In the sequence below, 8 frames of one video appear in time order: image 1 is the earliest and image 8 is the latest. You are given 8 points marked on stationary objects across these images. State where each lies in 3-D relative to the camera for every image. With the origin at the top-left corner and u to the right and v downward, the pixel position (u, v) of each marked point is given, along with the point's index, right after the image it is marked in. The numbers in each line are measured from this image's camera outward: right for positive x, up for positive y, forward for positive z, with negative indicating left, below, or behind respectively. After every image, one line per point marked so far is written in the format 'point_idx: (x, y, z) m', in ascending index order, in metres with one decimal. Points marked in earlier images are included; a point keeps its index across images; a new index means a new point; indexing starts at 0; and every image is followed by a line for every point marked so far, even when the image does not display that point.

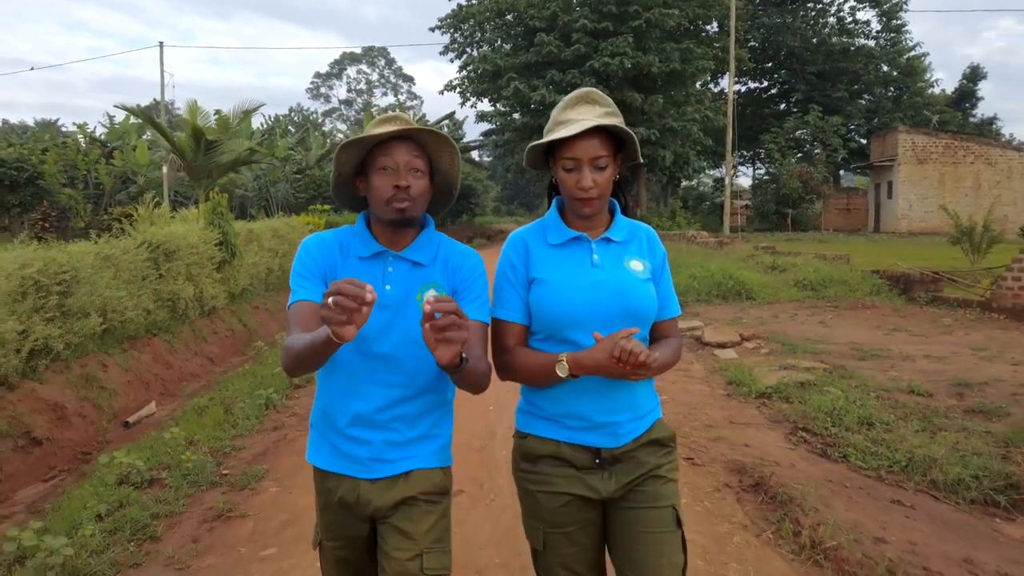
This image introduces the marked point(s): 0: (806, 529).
0: (+1.3, -1.1, +3.4) m
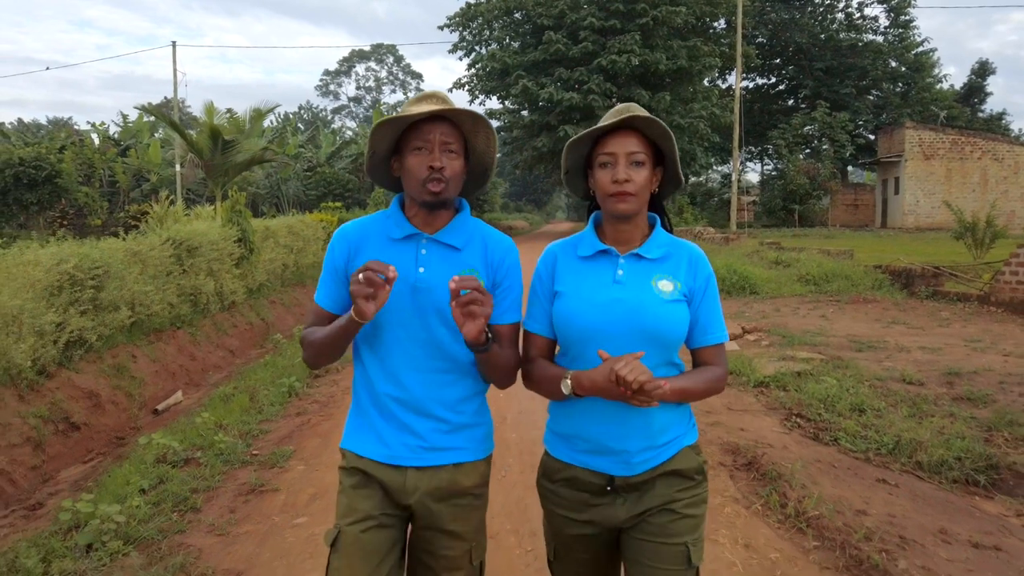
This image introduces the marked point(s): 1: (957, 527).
0: (+1.4, -1.0, +3.7) m
1: (+2.3, -1.2, +3.9) m
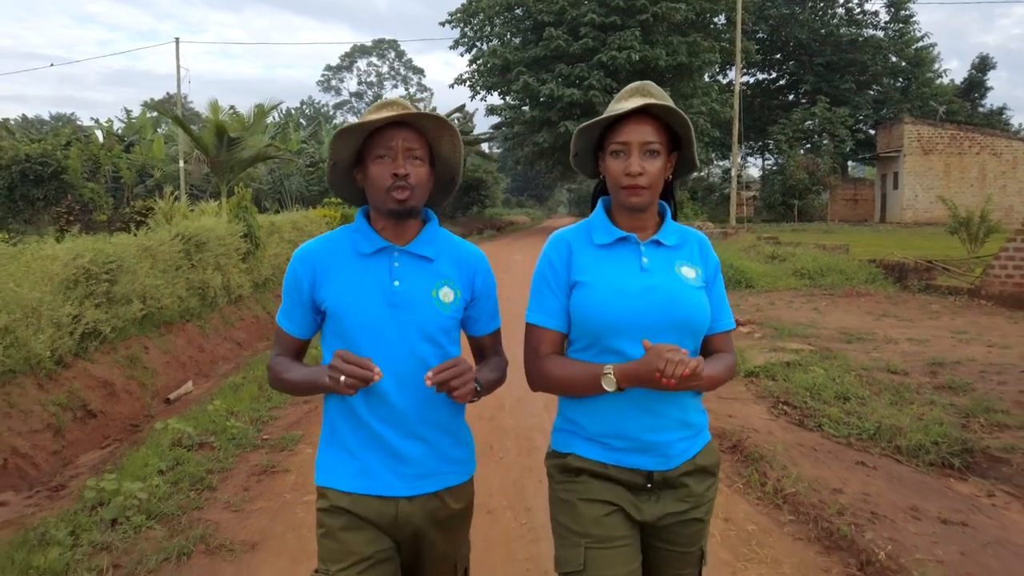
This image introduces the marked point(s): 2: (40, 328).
0: (+1.3, -1.0, +4.0) m
1: (+2.3, -1.2, +4.2) m
2: (-3.5, -0.3, +5.7) m
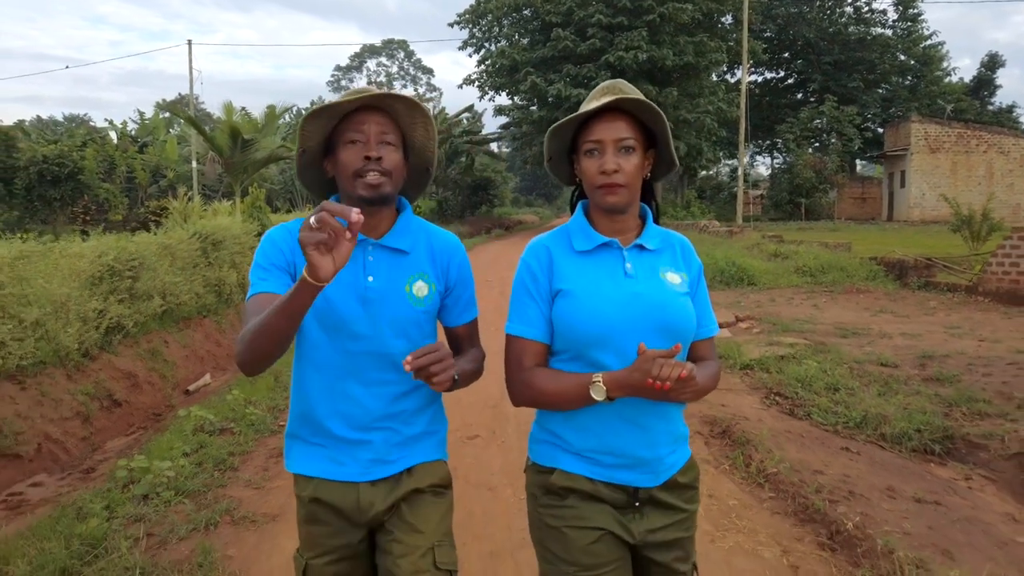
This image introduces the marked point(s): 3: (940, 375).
0: (+1.3, -1.0, +4.2) m
1: (+2.3, -1.1, +4.4) m
2: (-3.5, -0.3, +6.0) m
3: (+3.6, -0.7, +6.4) m
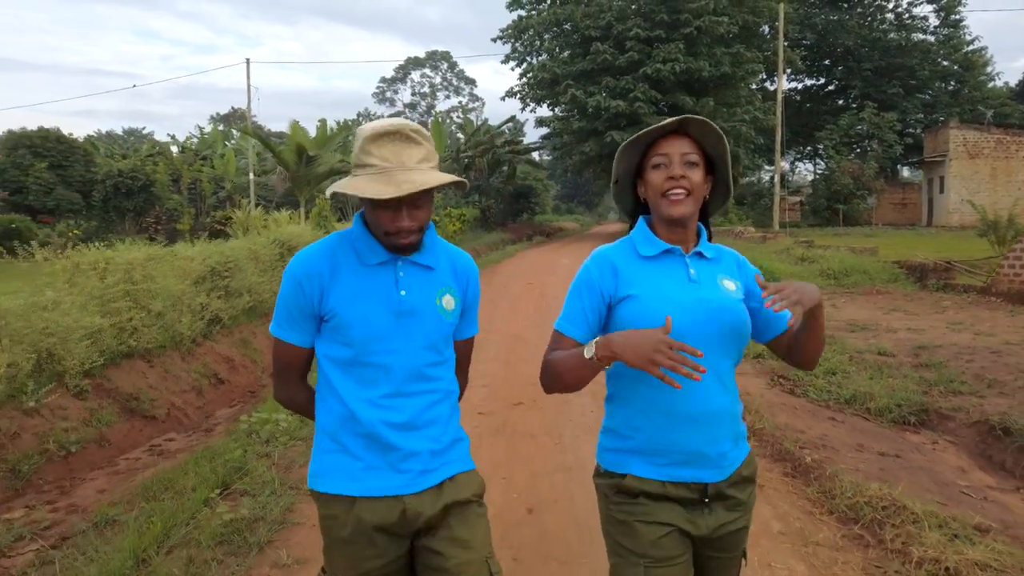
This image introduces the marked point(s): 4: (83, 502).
0: (+1.6, -0.9, +5.2) m
1: (+2.5, -1.1, +5.3) m
2: (-3.1, -0.2, +7.3) m
3: (+4.0, -0.7, +7.3) m
4: (-2.6, -1.3, +4.6) m
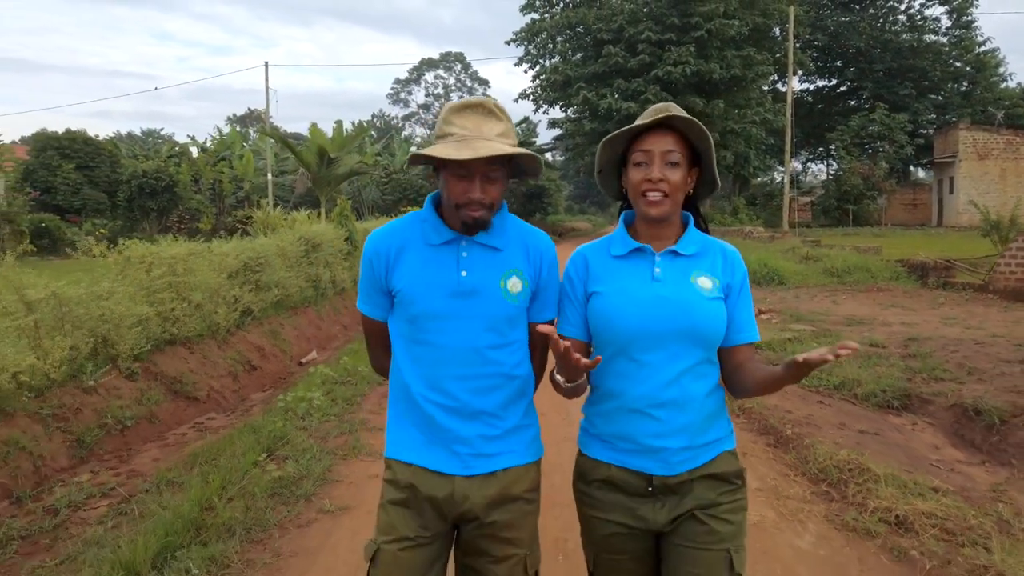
0: (+1.7, -0.9, +5.7) m
1: (+2.6, -1.0, +5.8) m
2: (-3.0, -0.2, +7.9) m
3: (+4.1, -0.7, +7.8) m
4: (-2.5, -1.2, +5.2) m
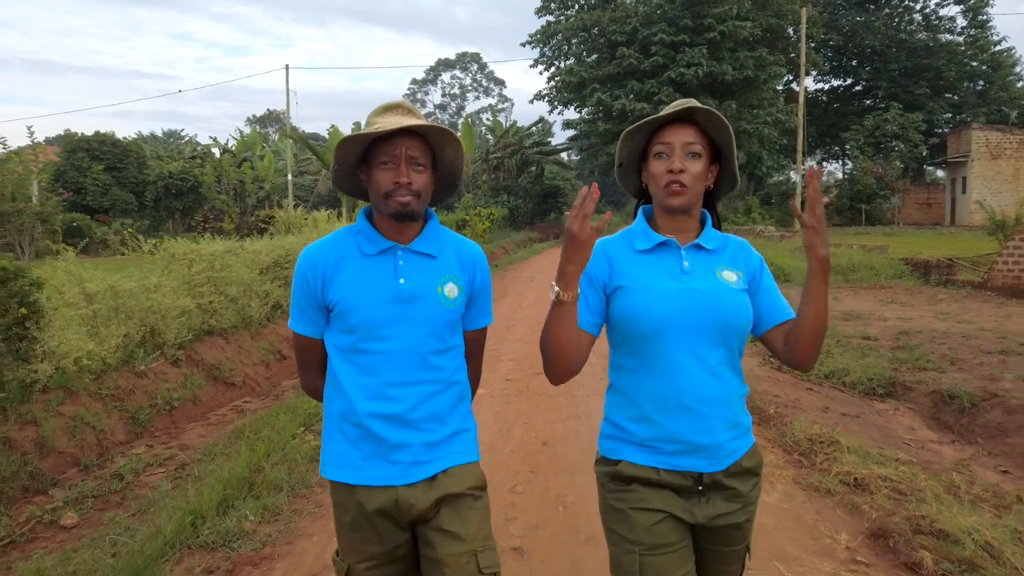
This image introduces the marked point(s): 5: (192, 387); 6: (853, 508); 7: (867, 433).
0: (+1.8, -0.8, +6.2) m
1: (+2.7, -1.0, +6.3) m
2: (-2.9, -0.1, +8.5) m
3: (+4.2, -0.6, +8.2) m
4: (-2.4, -1.2, +5.8) m
5: (-2.9, -0.9, +6.9) m
6: (+1.7, -1.1, +3.7) m
7: (+2.5, -1.0, +5.5) m
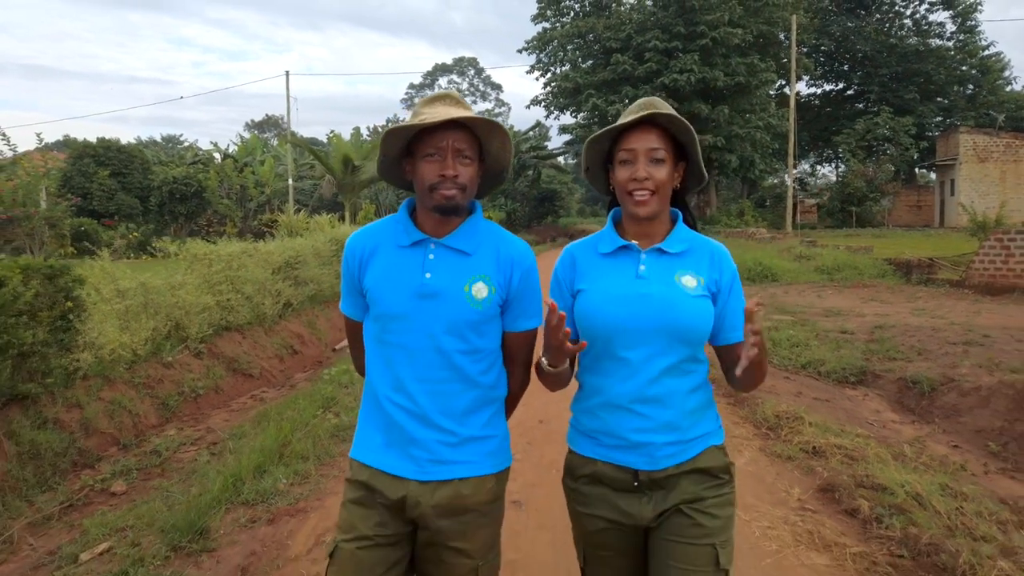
0: (+1.8, -0.8, +6.8) m
1: (+2.7, -0.9, +6.9) m
2: (-2.9, -0.1, +9.0) m
3: (+4.2, -0.6, +8.8) m
4: (-2.4, -1.1, +6.3) m
5: (-2.9, -0.9, +7.4) m
6: (+1.7, -1.0, +4.2) m
7: (+2.5, -1.0, +6.0) m
